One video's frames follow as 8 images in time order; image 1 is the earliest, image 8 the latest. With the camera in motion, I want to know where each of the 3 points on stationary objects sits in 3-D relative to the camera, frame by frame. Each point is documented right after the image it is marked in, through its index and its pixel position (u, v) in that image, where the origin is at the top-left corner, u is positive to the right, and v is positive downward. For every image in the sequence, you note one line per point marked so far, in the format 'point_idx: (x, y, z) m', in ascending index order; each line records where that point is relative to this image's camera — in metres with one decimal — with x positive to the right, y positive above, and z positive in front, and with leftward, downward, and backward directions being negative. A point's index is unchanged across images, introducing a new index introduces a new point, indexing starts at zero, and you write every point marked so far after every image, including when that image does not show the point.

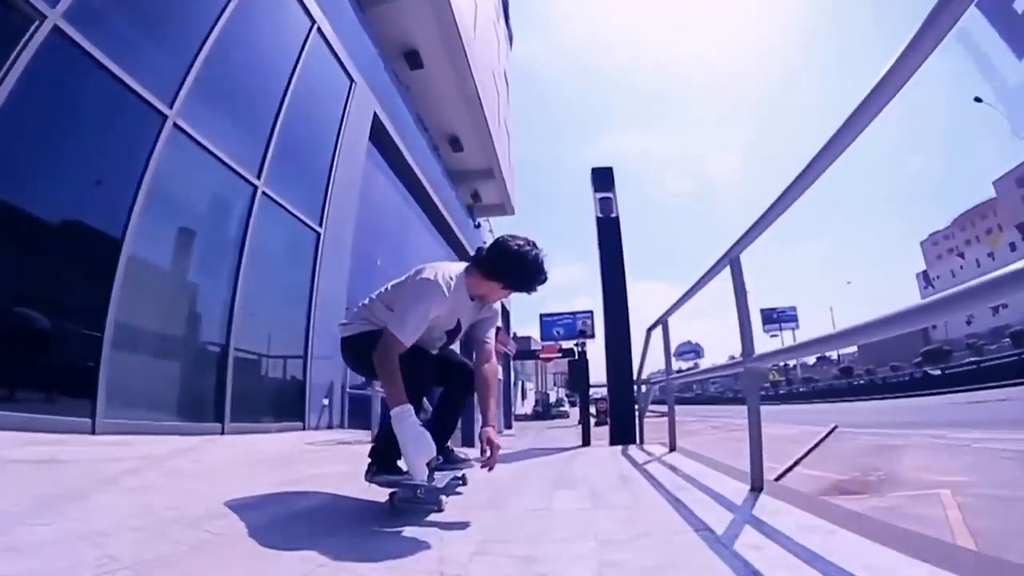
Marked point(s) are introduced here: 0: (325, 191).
0: (-3.1, +1.5, +8.7) m
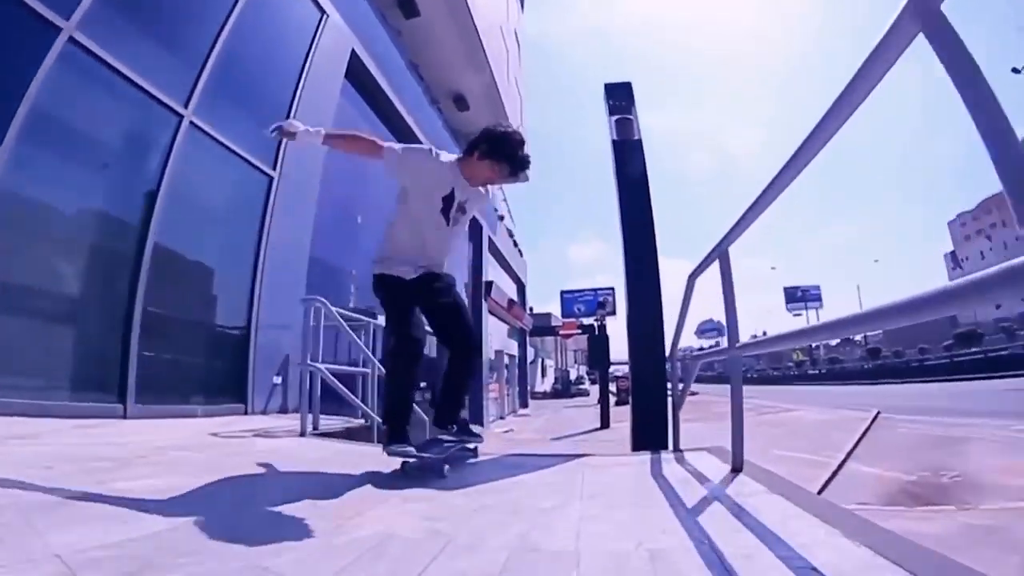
0: (-3.2, +2.1, +7.3) m
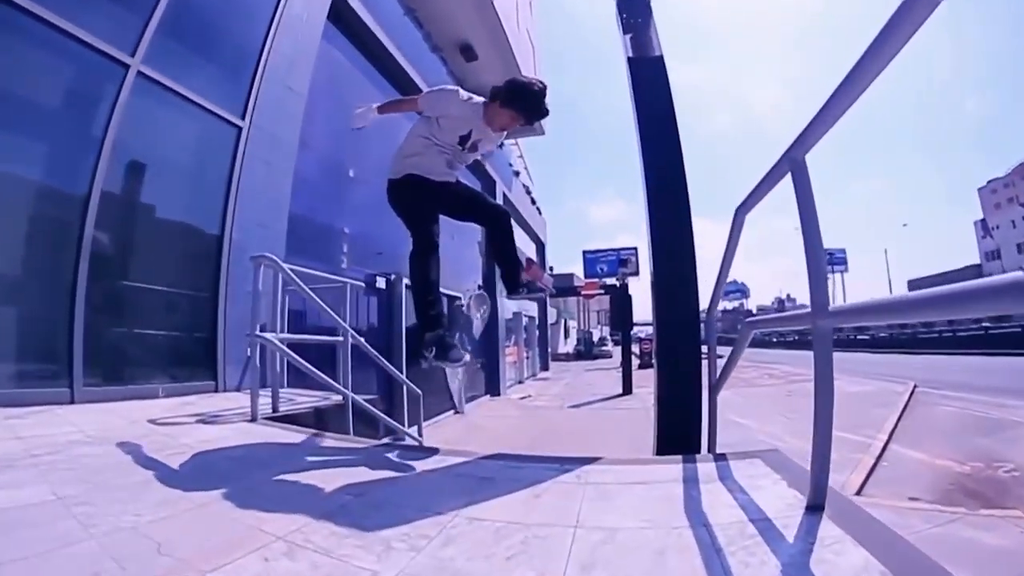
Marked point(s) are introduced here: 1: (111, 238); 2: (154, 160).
0: (-3.1, +2.6, +6.4) m
1: (-3.8, +0.4, +5.1) m
2: (-3.7, +1.3, +5.4) m
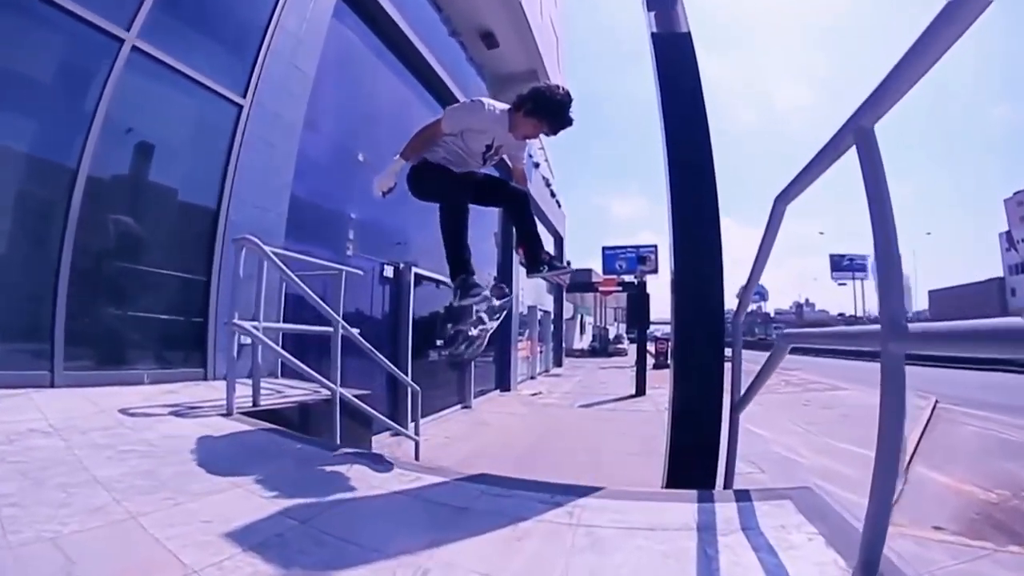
0: (-2.9, +2.8, +6.2) m
1: (-3.7, +0.6, +4.9) m
2: (-3.5, +1.5, +5.2) m
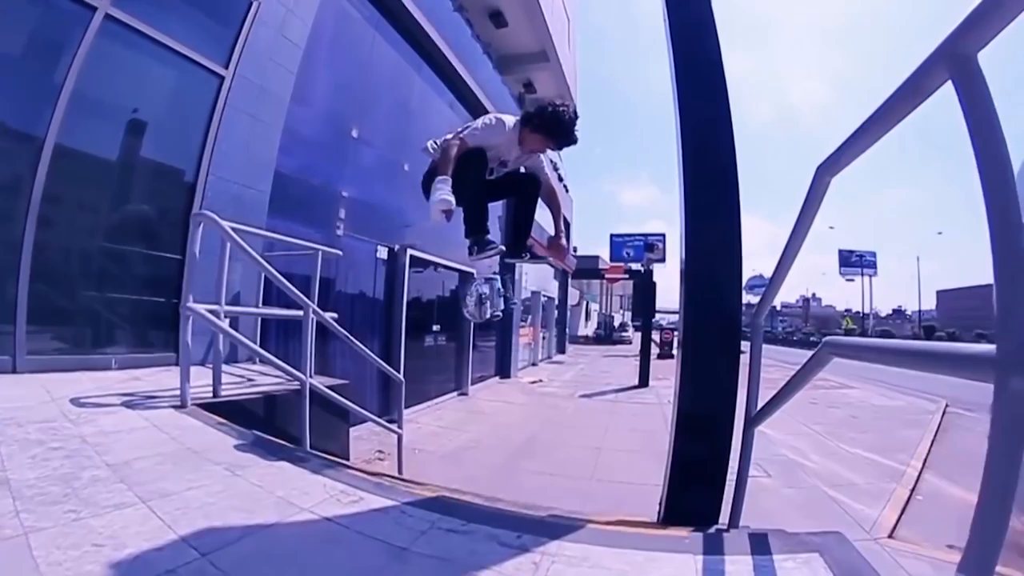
0: (-2.9, +3.0, +5.8) m
1: (-3.8, +0.8, +4.6) m
2: (-3.5, +1.7, +4.9) m
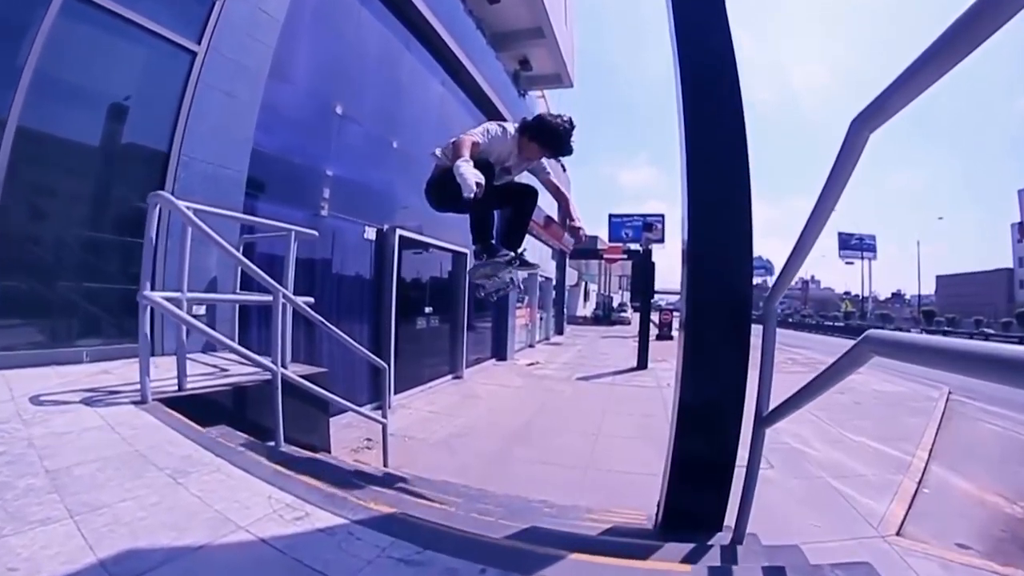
0: (-3.0, +3.2, +5.4) m
1: (-3.9, +0.9, +4.4) m
2: (-3.6, +1.8, +4.6) m
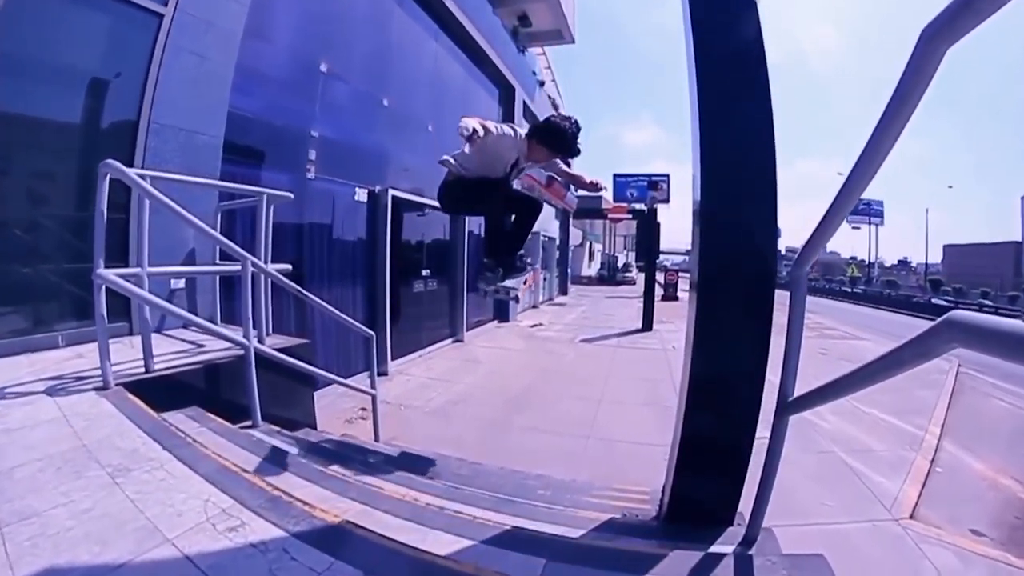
0: (-3.1, +3.4, +5.0) m
1: (-3.9, +1.2, +4.1) m
2: (-3.7, +2.0, +4.3) m
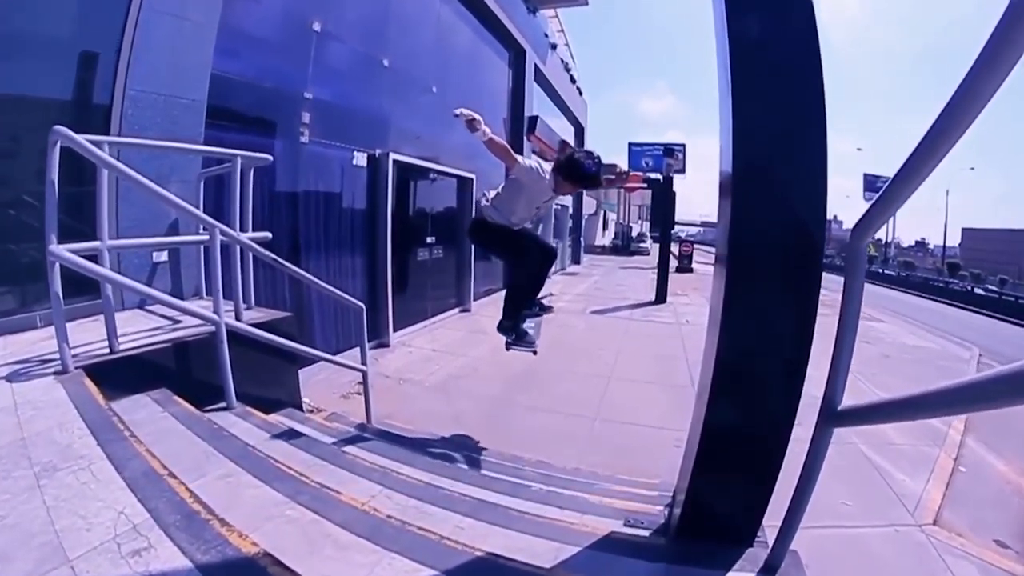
0: (-3.0, +3.7, +4.7) m
1: (-4.0, +1.4, +3.9) m
2: (-3.7, +2.2, +4.0) m
